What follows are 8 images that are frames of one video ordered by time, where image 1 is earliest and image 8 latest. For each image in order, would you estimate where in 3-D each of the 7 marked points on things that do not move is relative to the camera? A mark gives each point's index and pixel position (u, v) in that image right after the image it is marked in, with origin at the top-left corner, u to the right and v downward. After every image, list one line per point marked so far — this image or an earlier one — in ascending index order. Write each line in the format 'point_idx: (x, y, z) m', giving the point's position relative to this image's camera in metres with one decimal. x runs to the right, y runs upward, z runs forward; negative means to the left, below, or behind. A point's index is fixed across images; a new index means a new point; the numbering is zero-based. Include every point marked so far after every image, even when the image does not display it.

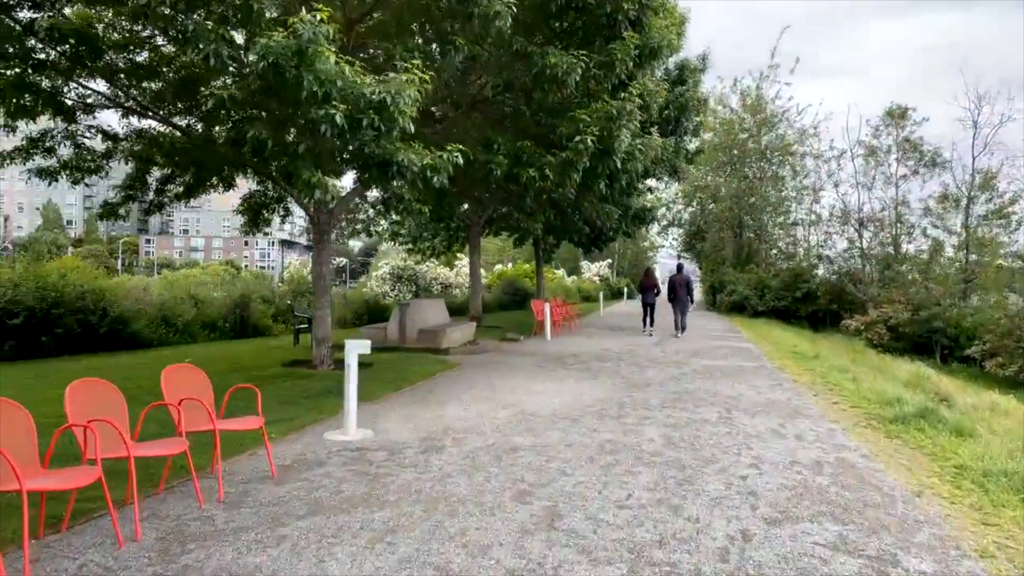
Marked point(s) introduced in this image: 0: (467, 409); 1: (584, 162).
0: (-0.6, -1.7, +9.8) m
1: (+1.1, +1.9, +10.8) m
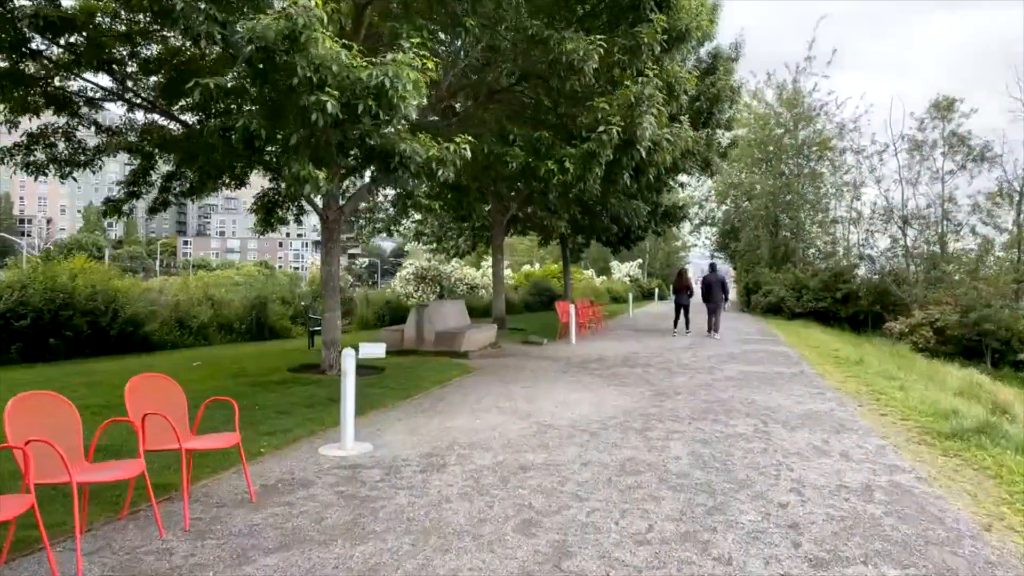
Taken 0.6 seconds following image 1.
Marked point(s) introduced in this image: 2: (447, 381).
0: (-0.4, -1.7, +9.1) m
1: (+1.3, +1.9, +10.0) m
2: (-1.1, -1.5, +11.9) m
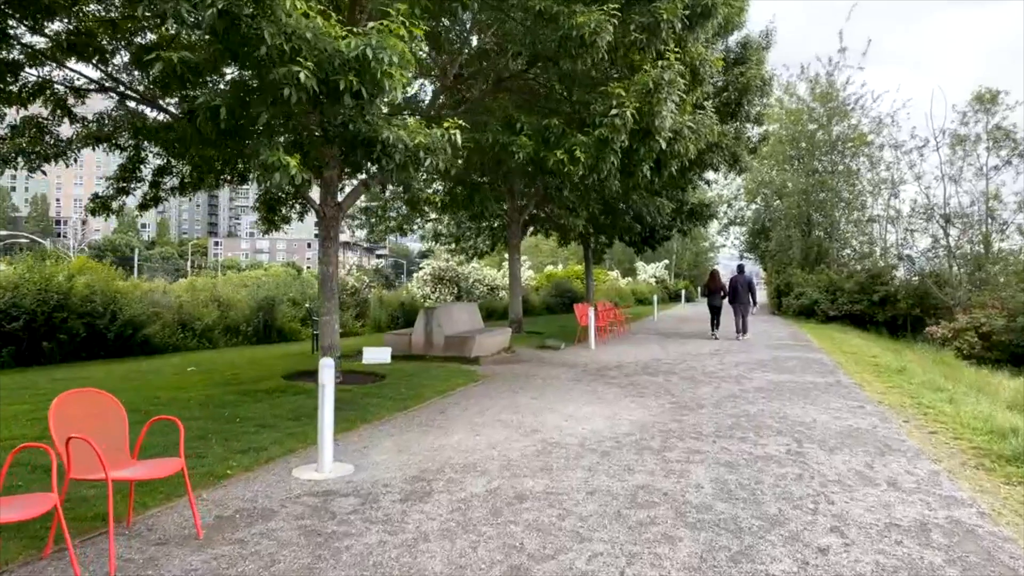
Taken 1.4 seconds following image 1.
0: (-0.4, -1.7, +8.2) m
1: (+1.4, +1.8, +9.1) m
2: (-0.9, -1.6, +11.1) m
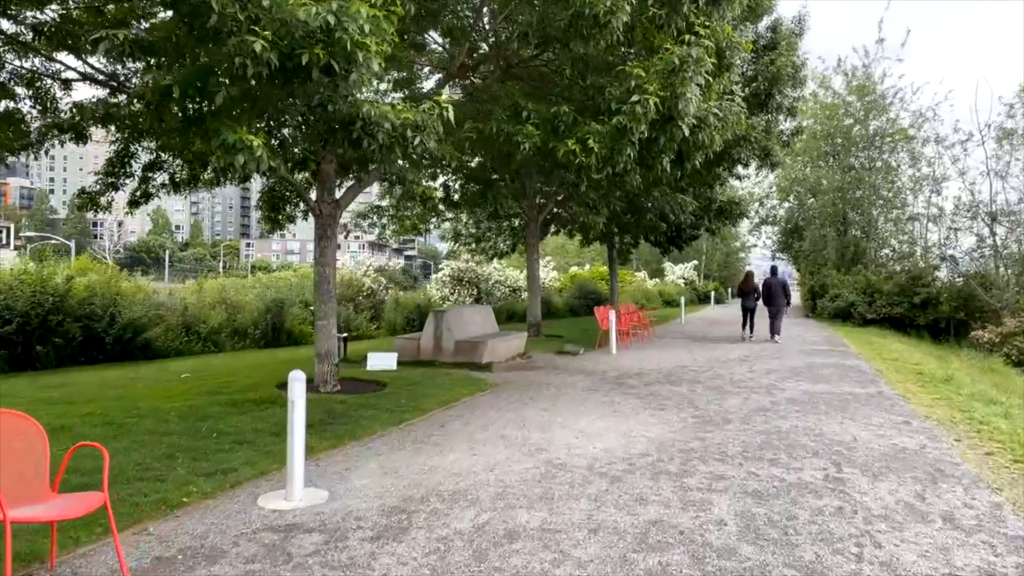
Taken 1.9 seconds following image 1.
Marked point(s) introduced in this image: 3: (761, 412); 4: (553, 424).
0: (-0.4, -1.7, +7.4) m
1: (+1.4, +1.8, +8.2) m
2: (-0.8, -1.6, +10.3) m
3: (+3.5, -1.8, +10.3) m
4: (+0.5, -1.7, +9.1) m
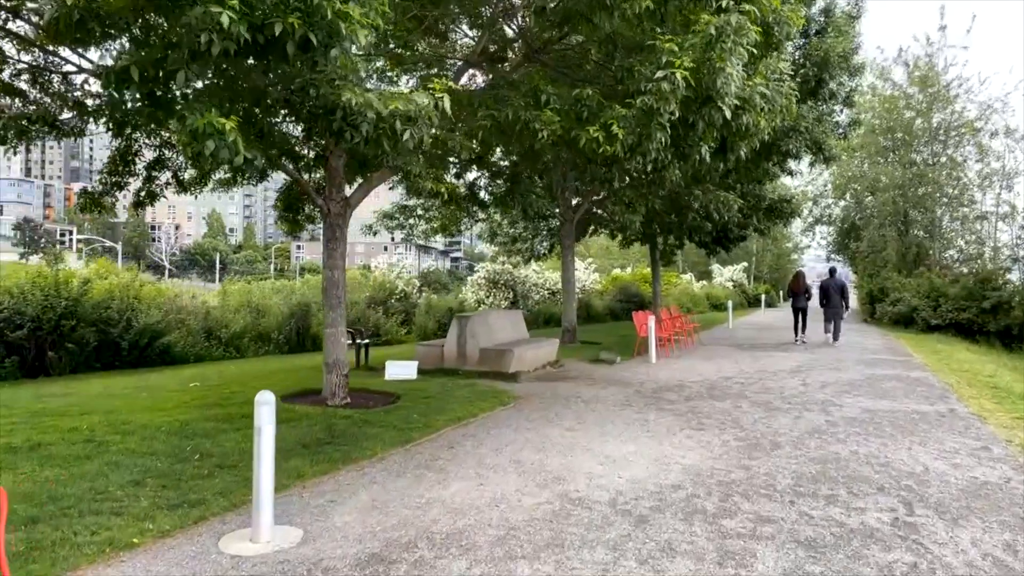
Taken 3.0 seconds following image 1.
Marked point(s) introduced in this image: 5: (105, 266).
0: (-0.3, -1.8, +6.5) m
1: (+1.6, +1.7, +7.2) m
2: (-0.5, -1.7, +9.4) m
3: (+3.8, -1.8, +9.1) m
4: (+0.7, -1.8, +8.1) m
5: (-8.4, +0.5, +15.0) m
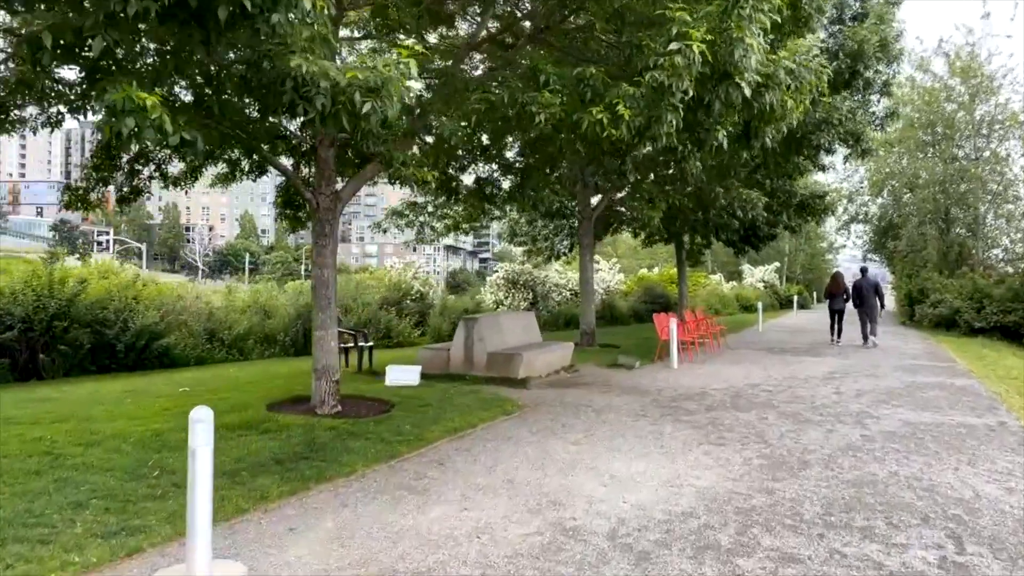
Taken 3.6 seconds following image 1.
0: (-0.4, -1.8, +5.7) m
1: (+1.5, +1.7, +6.3) m
2: (-0.5, -1.7, +8.6) m
3: (+3.8, -1.8, +8.2) m
4: (+0.7, -1.8, +7.3) m
5: (-8.2, +0.5, +14.6) m
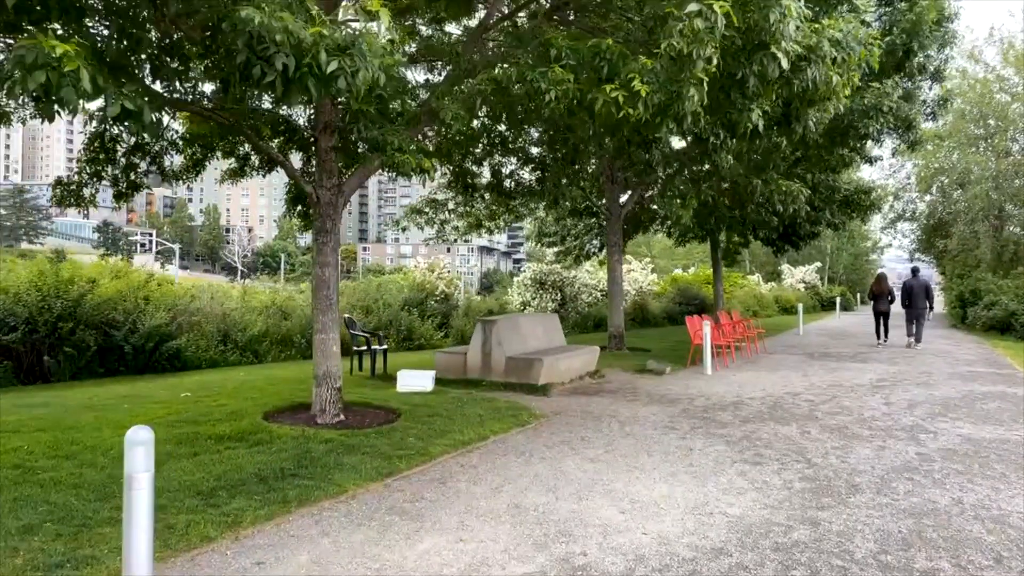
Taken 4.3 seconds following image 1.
0: (-0.4, -1.8, +5.0) m
1: (+1.6, +1.7, +5.5) m
2: (-0.4, -1.7, +7.9) m
3: (+3.9, -1.9, +7.2) m
4: (+0.8, -1.8, +6.5) m
5: (-7.7, +0.5, +14.2) m
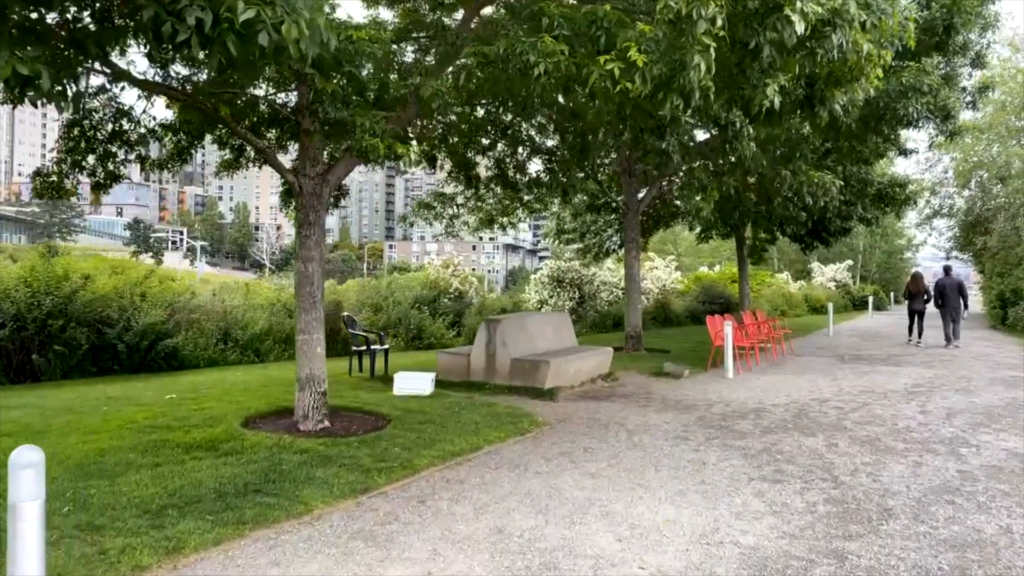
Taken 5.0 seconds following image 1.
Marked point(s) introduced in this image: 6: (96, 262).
0: (-0.6, -1.8, +4.4) m
1: (+1.4, +1.7, +4.8) m
2: (-0.4, -1.6, +7.3) m
3: (+3.8, -1.8, +6.4) m
4: (+0.6, -1.8, +5.8) m
5: (-7.5, +0.5, +13.8) m
6: (-7.7, +0.5, +13.4) m
